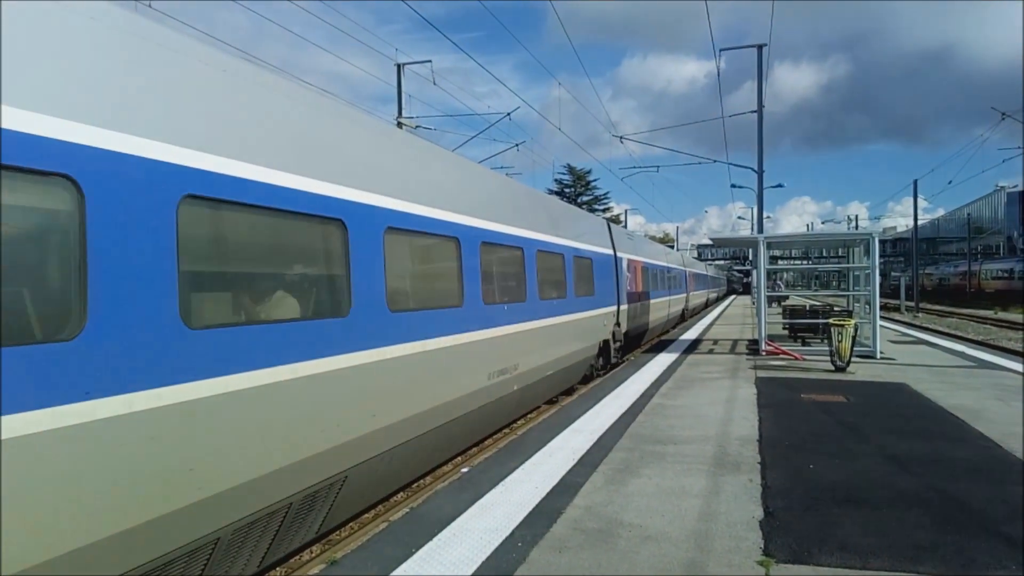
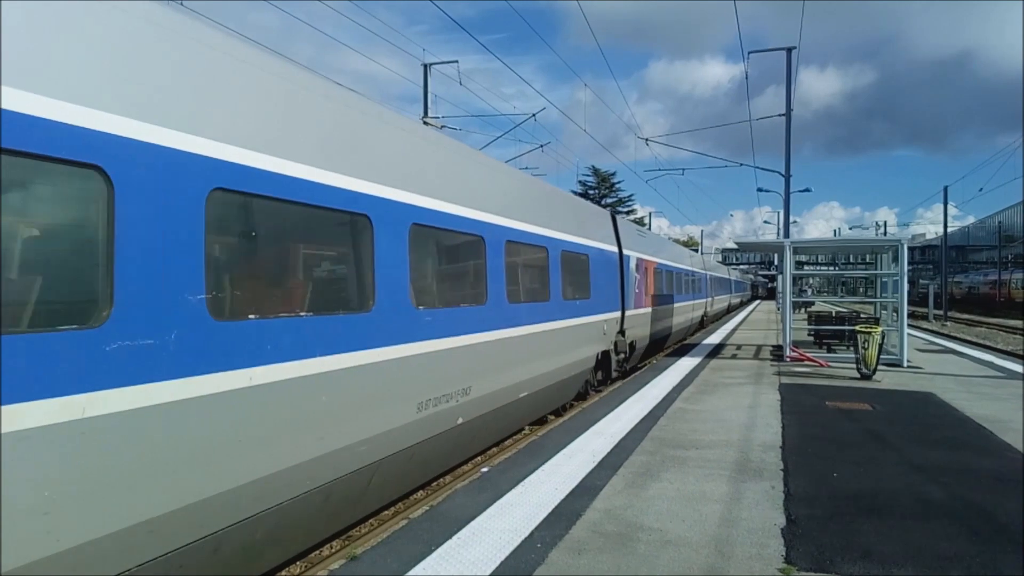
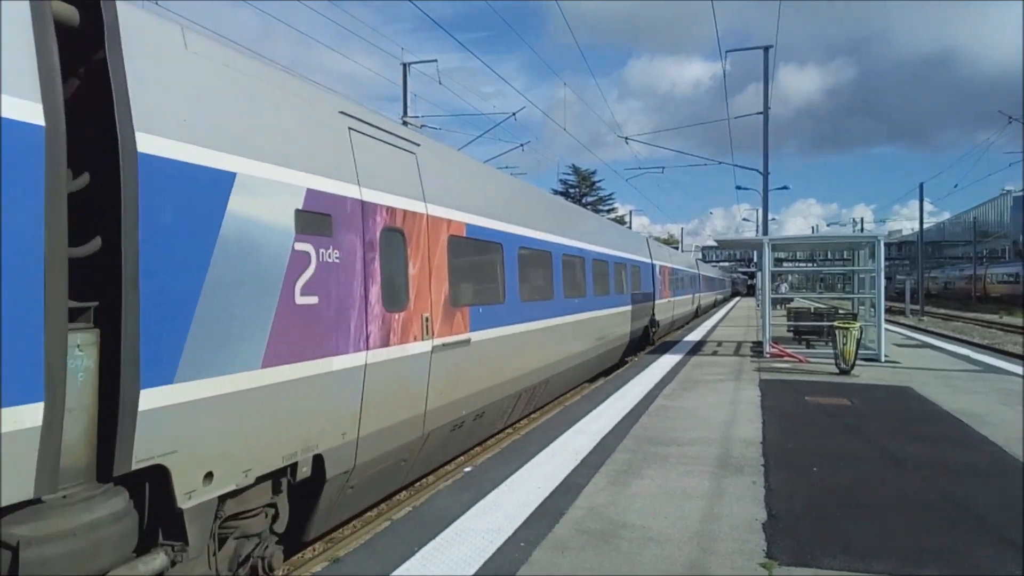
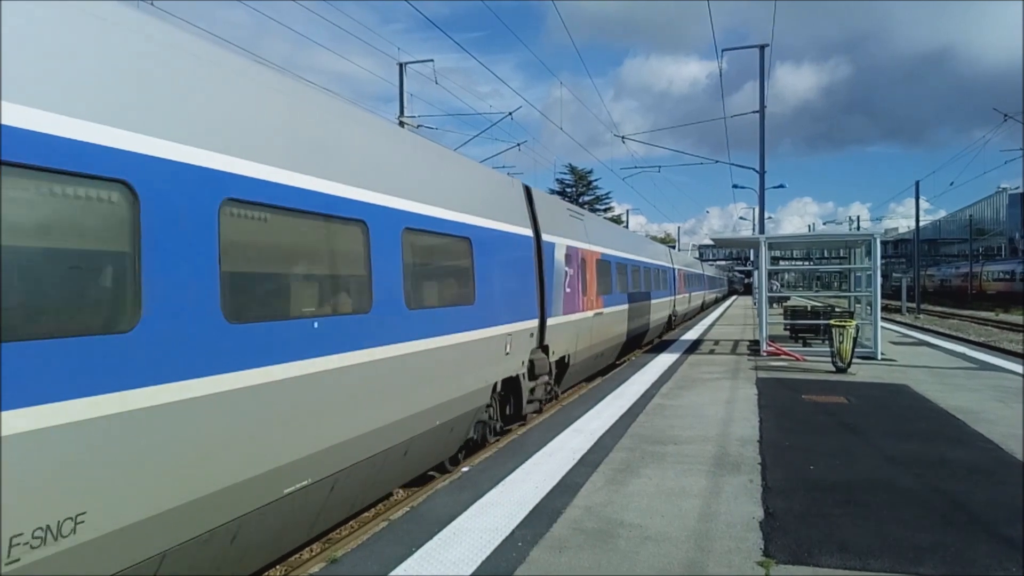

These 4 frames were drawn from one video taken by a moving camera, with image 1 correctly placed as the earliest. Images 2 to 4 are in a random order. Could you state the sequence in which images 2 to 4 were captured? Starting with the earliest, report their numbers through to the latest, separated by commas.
4, 3, 2
